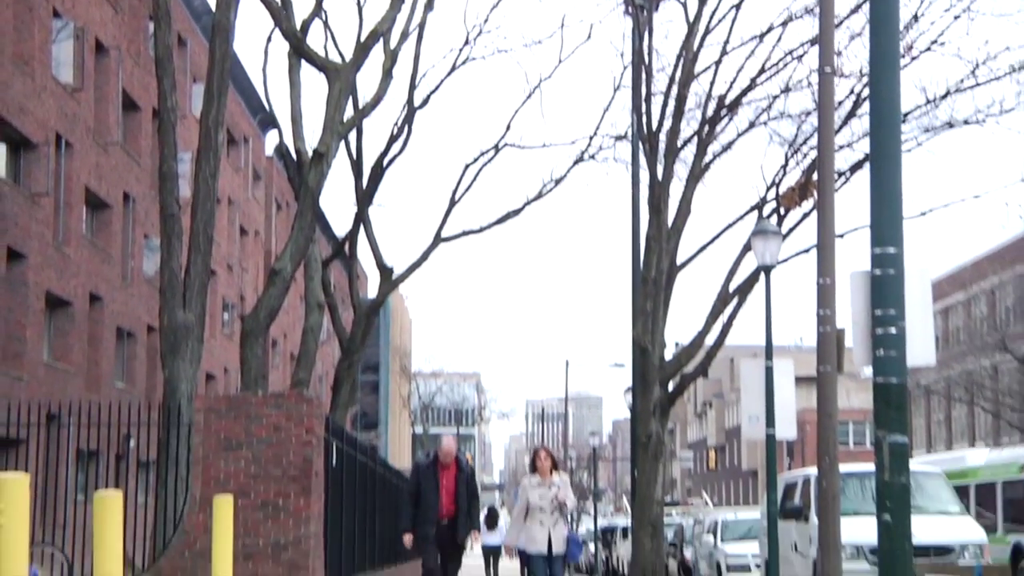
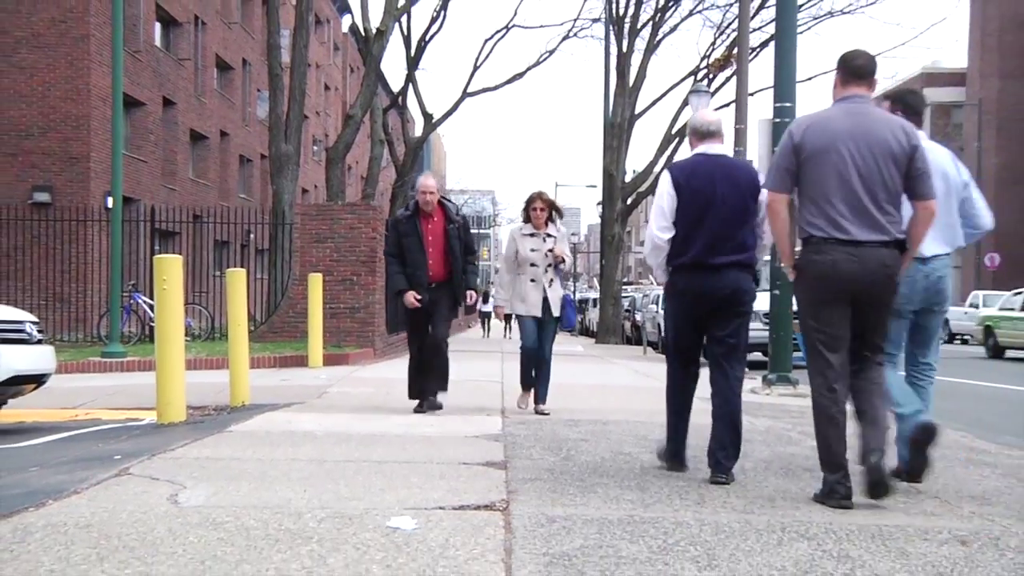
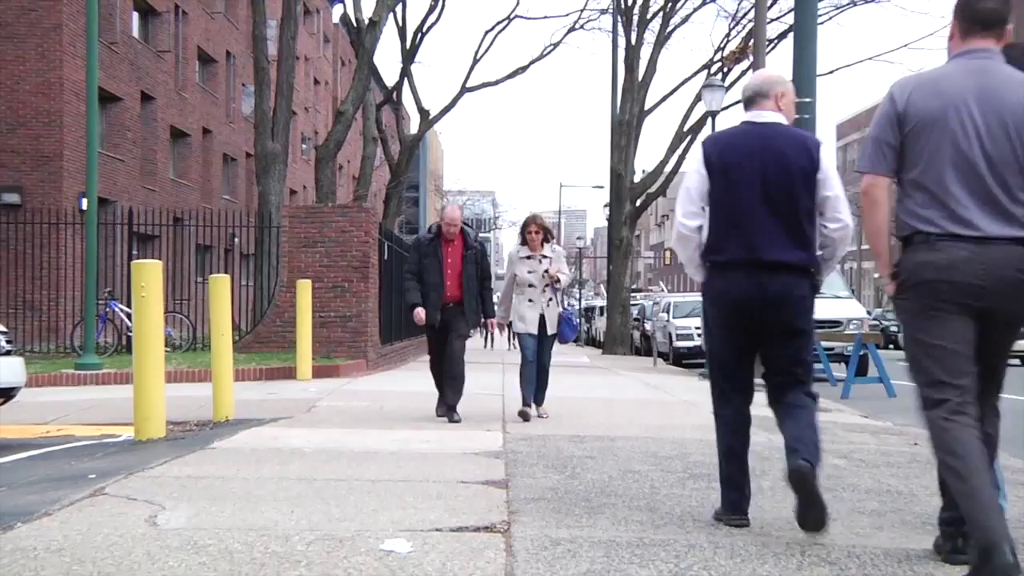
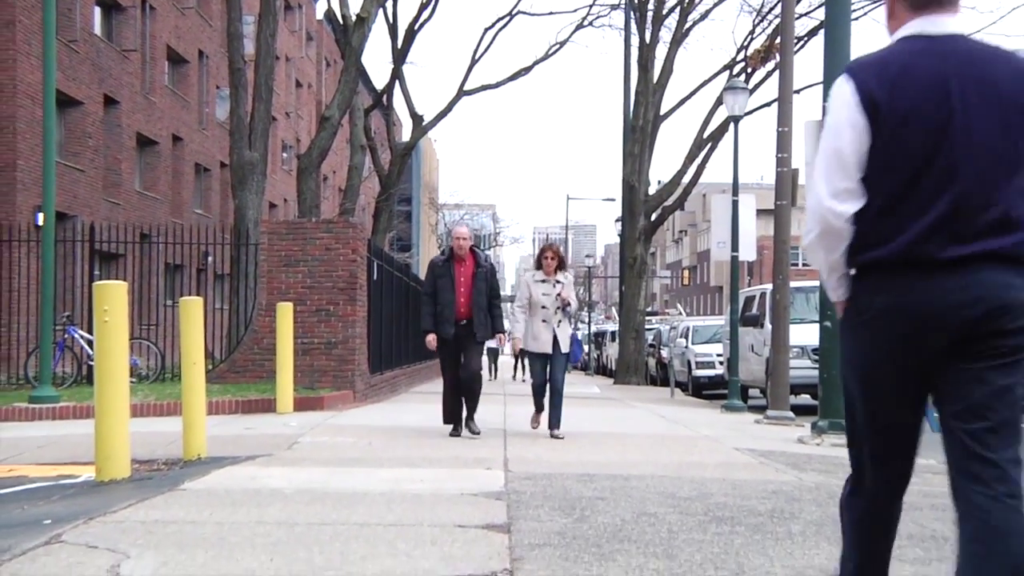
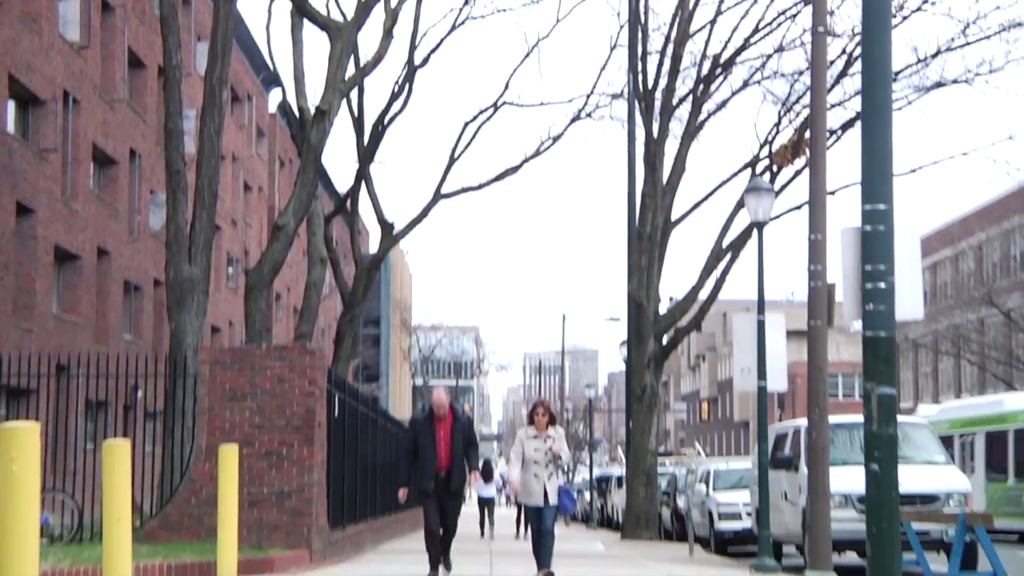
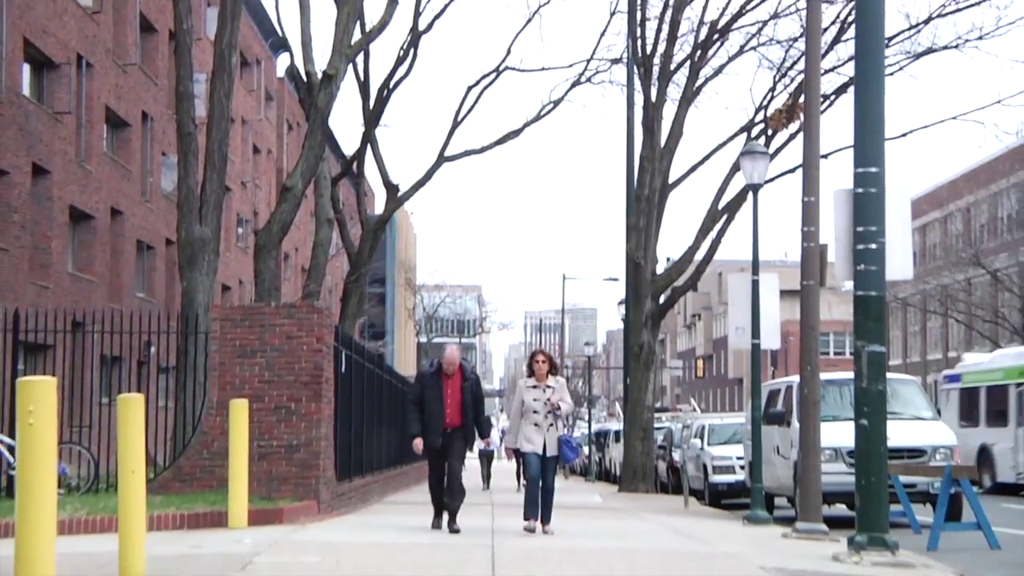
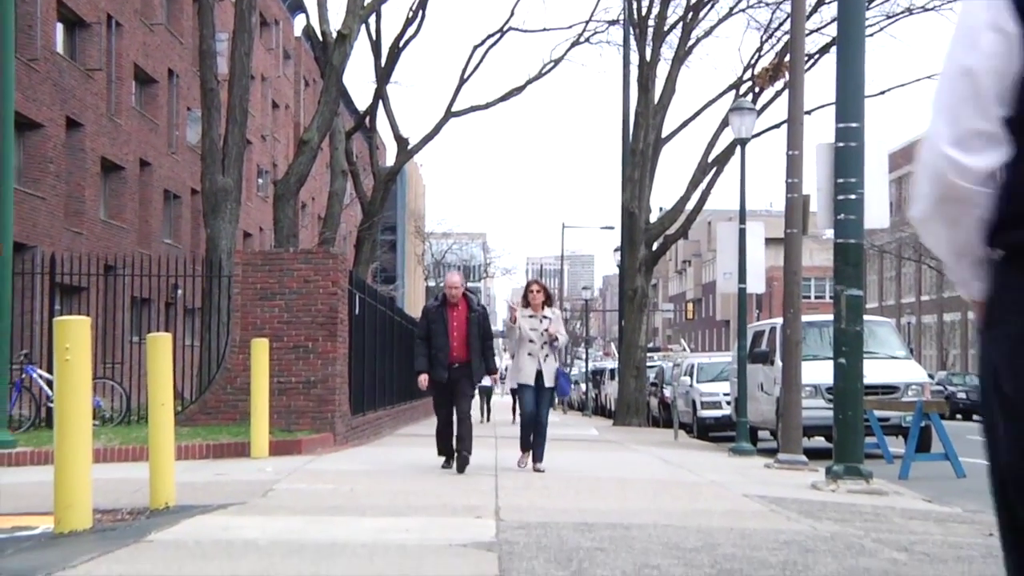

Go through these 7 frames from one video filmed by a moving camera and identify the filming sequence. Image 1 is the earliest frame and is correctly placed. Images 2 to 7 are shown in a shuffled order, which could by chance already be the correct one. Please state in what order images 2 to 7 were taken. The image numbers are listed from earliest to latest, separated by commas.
5, 6, 7, 4, 3, 2
